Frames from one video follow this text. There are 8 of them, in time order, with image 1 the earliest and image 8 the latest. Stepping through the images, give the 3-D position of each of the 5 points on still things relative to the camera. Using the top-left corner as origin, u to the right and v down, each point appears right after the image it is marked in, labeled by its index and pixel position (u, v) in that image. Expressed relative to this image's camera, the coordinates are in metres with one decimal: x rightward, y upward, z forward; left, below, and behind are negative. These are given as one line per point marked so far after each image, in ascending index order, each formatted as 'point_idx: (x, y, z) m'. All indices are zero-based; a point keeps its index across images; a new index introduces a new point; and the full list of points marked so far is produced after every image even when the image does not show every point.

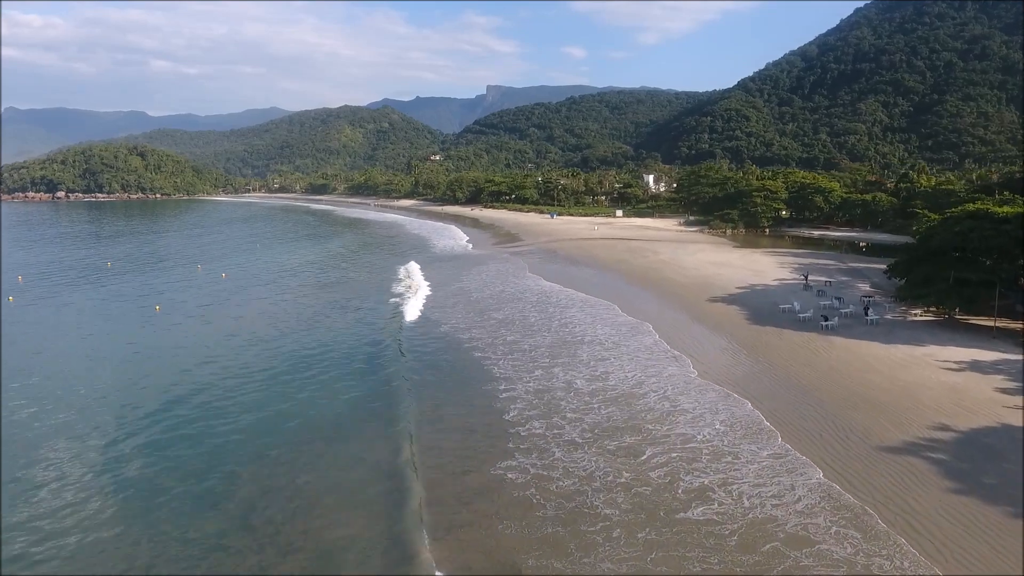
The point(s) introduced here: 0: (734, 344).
0: (+7.2, -1.8, +18.5) m
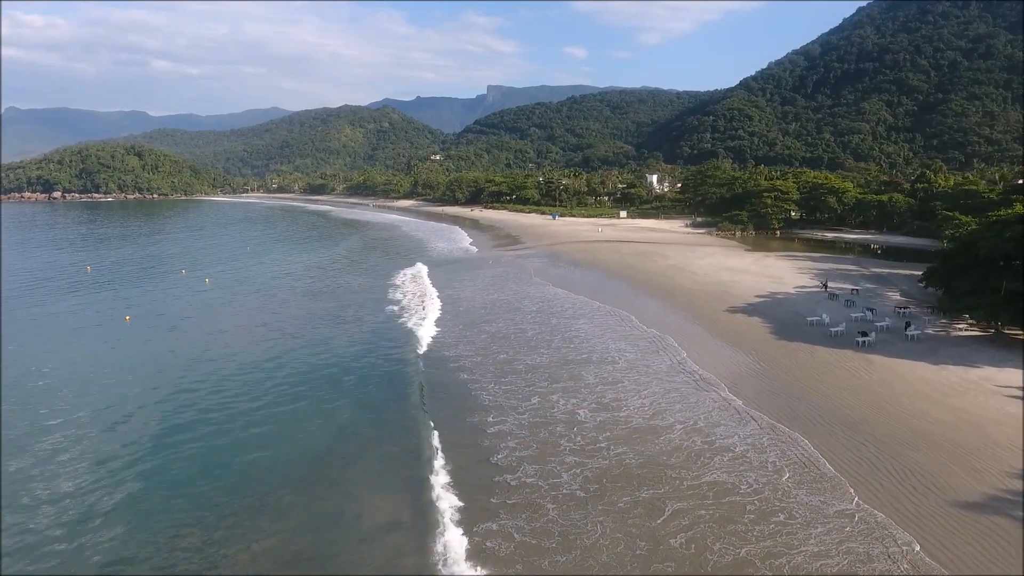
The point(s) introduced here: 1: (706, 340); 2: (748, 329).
0: (+7.2, -2.1, +16.6) m
1: (+6.3, -1.7, +18.7) m
2: (+7.9, -1.4, +19.5) m
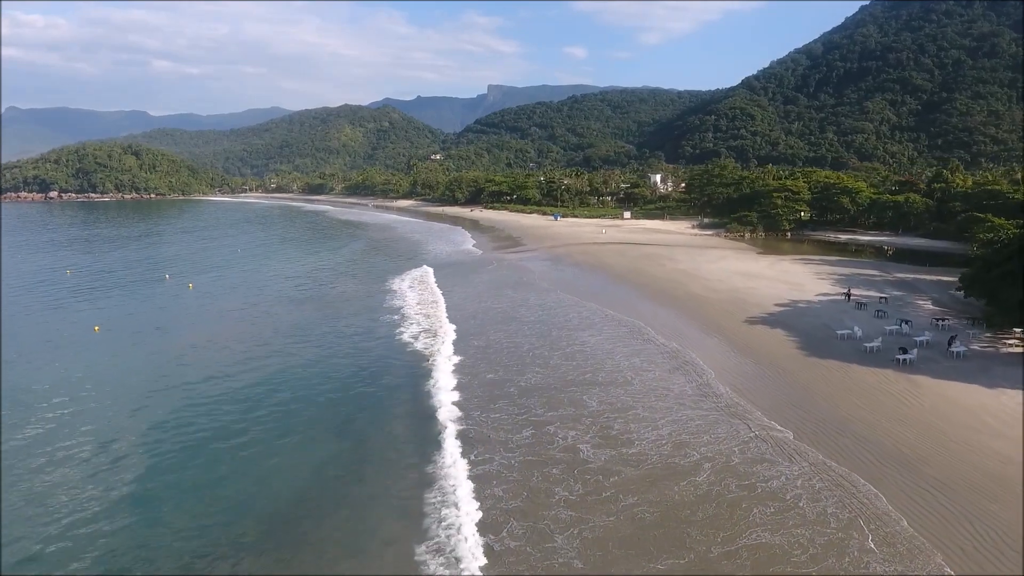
0: (+7.2, -2.4, +14.8) m
1: (+6.4, -2.0, +17.0) m
2: (+7.9, -1.7, +17.8) m
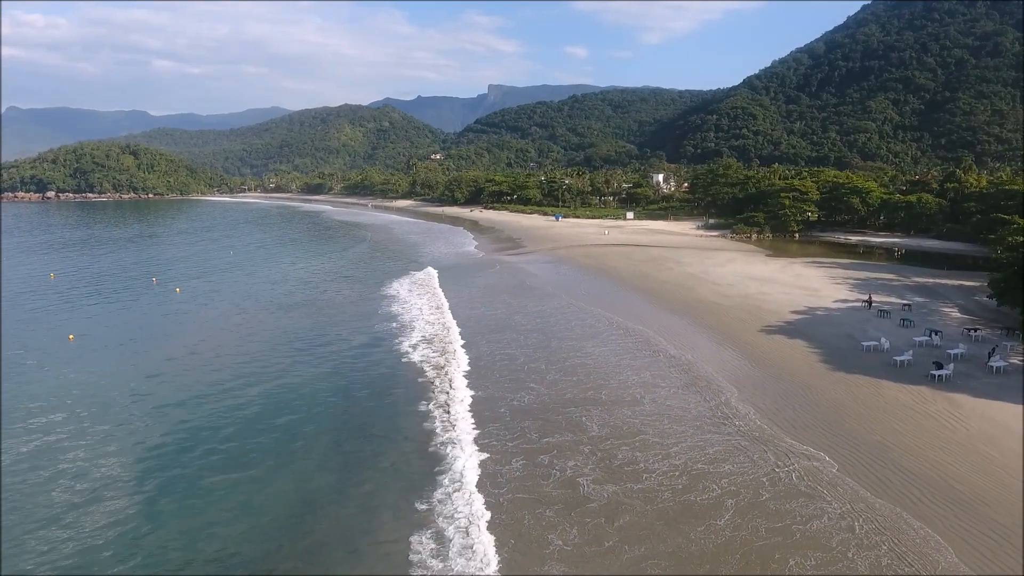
0: (+7.2, -2.6, +13.5) m
1: (+6.4, -2.2, +15.7) m
2: (+7.9, -1.9, +16.5) m
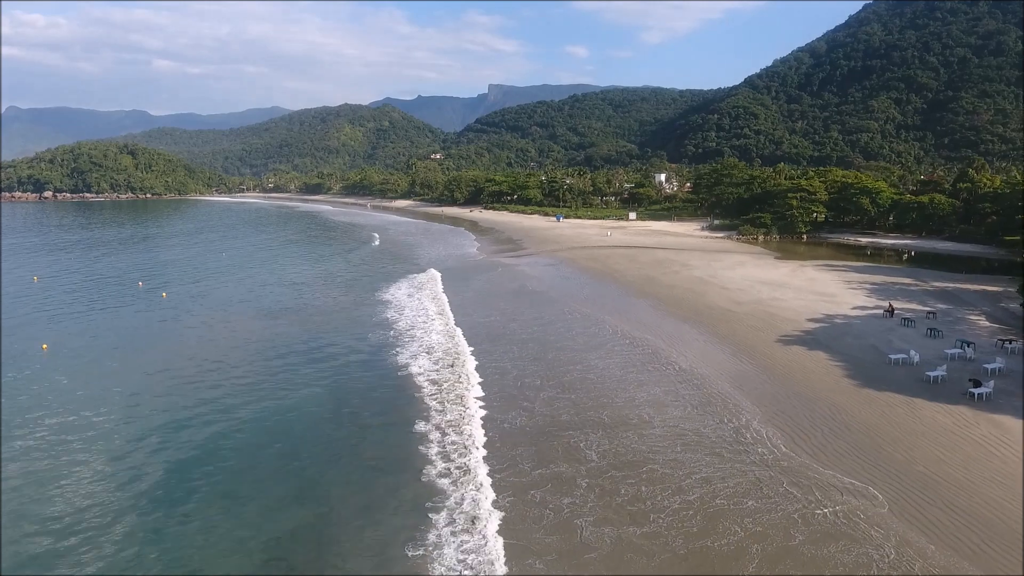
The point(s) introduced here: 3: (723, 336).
0: (+7.2, -2.9, +12.3) m
1: (+6.4, -2.5, +14.5) m
2: (+7.9, -2.2, +15.3) m
3: (+6.8, -1.6, +18.7) m
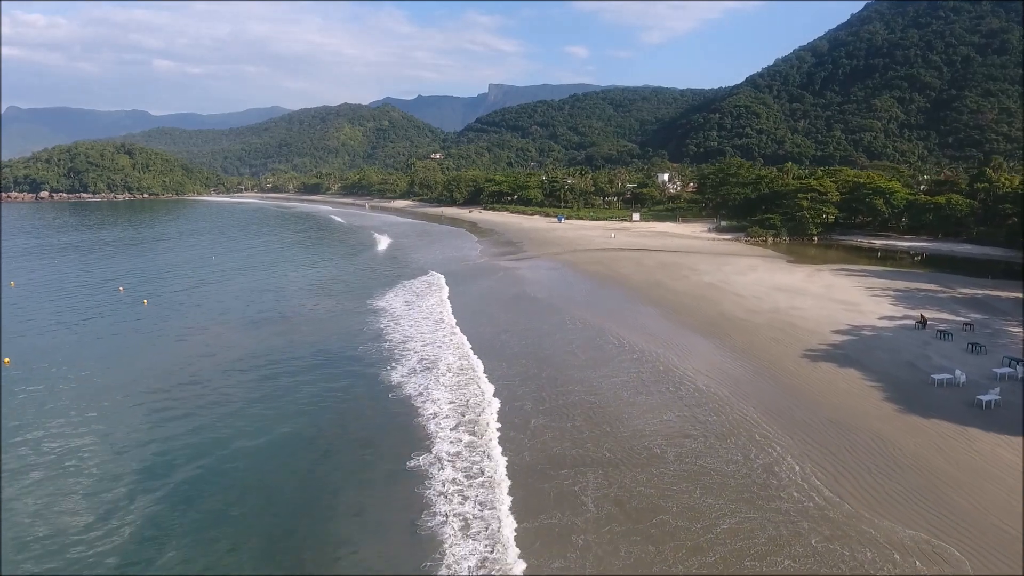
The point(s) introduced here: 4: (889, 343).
0: (+7.2, -3.2, +10.8) m
1: (+6.4, -2.7, +12.9) m
2: (+7.9, -2.5, +13.8) m
3: (+6.8, -1.8, +17.2) m
4: (+11.1, -1.6, +16.9) m
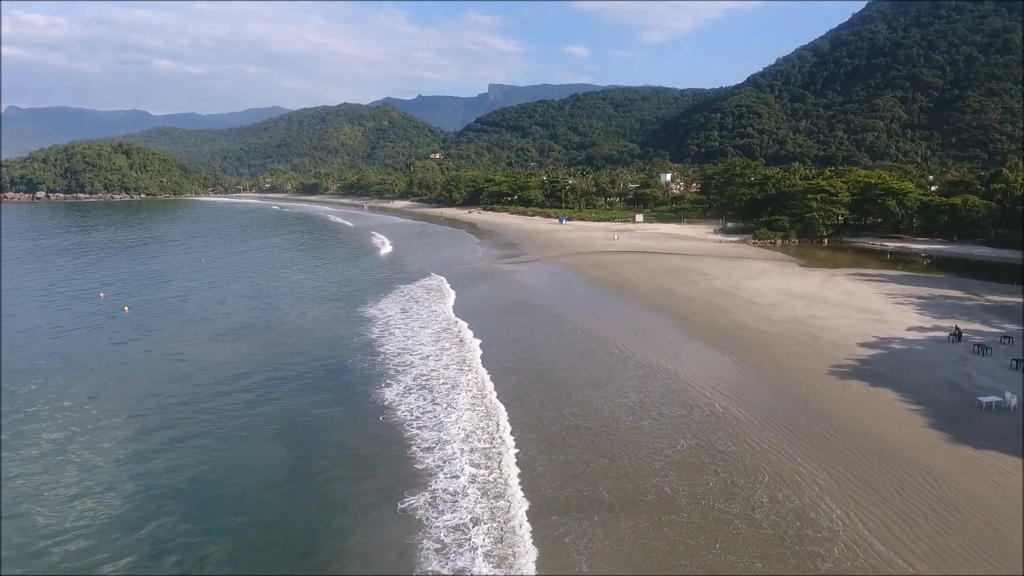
0: (+7.2, -3.4, +9.4) m
1: (+6.4, -3.0, +11.6) m
2: (+7.9, -2.7, +12.4) m
3: (+6.8, -2.1, +15.8) m
4: (+11.1, -1.8, +15.5) m
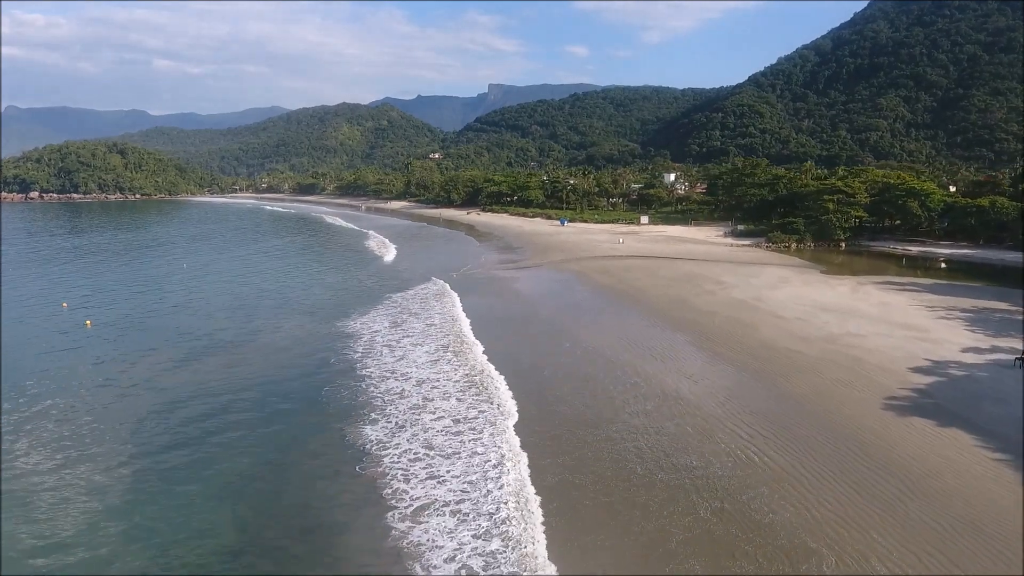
0: (+7.2, -3.9, +7.2) m
1: (+6.4, -3.4, +9.4) m
2: (+7.9, -3.2, +10.2) m
3: (+6.8, -2.5, +13.6) m
4: (+11.1, -2.3, +13.3) m
